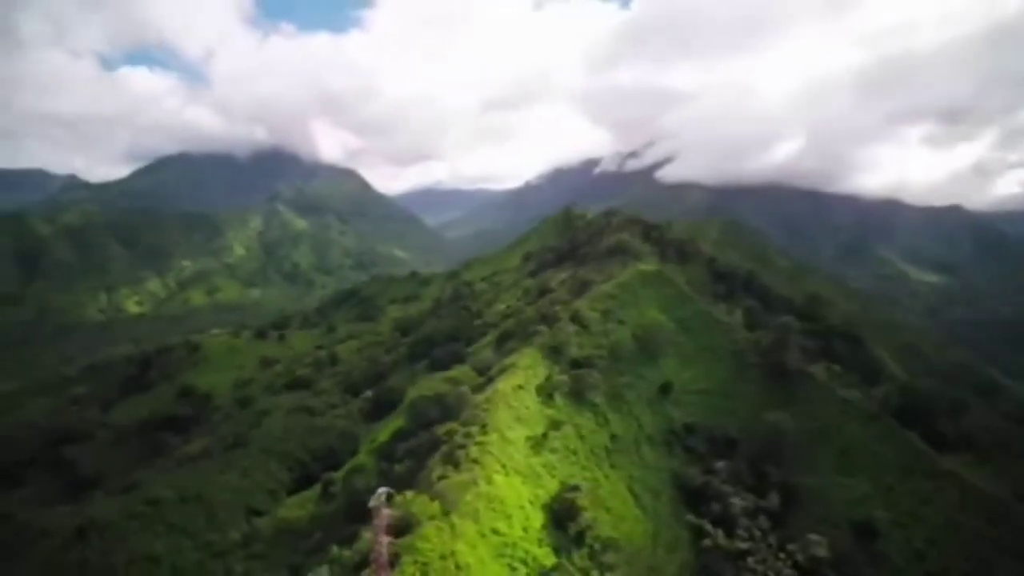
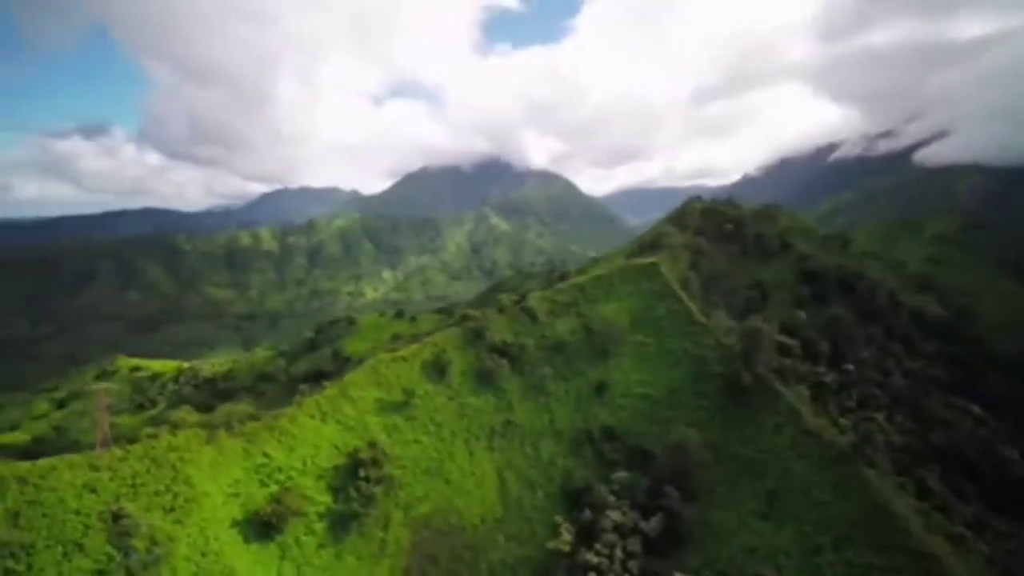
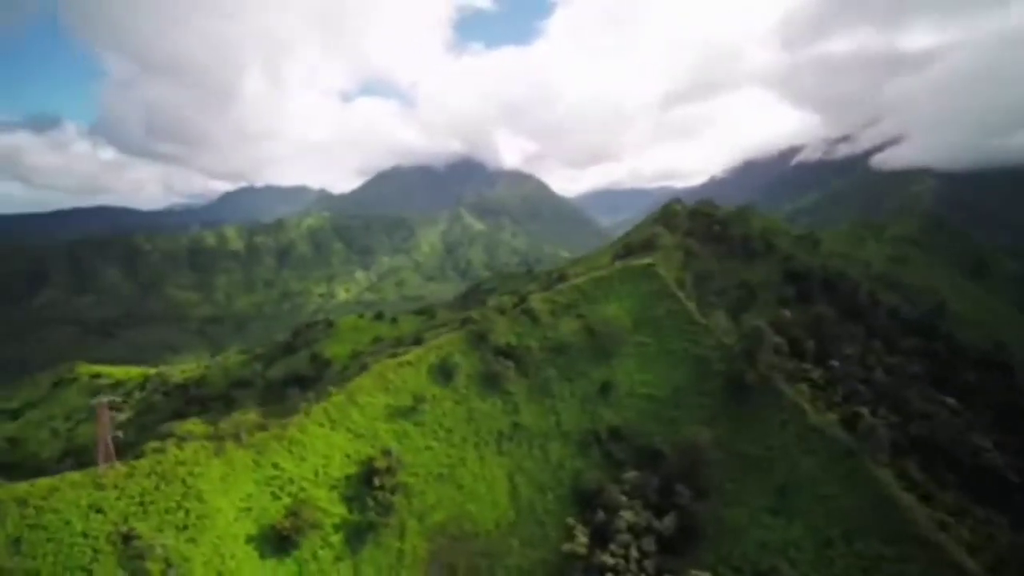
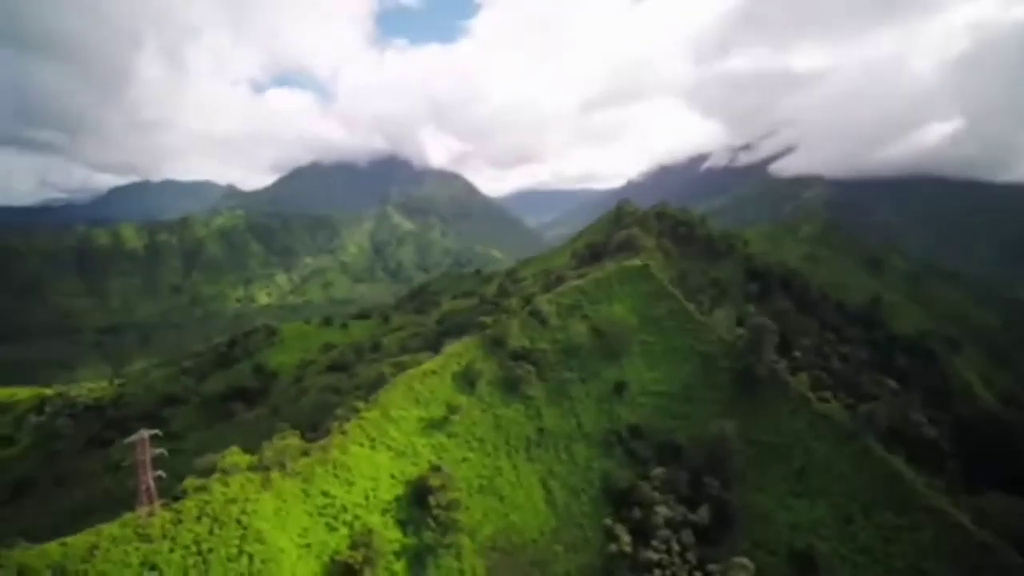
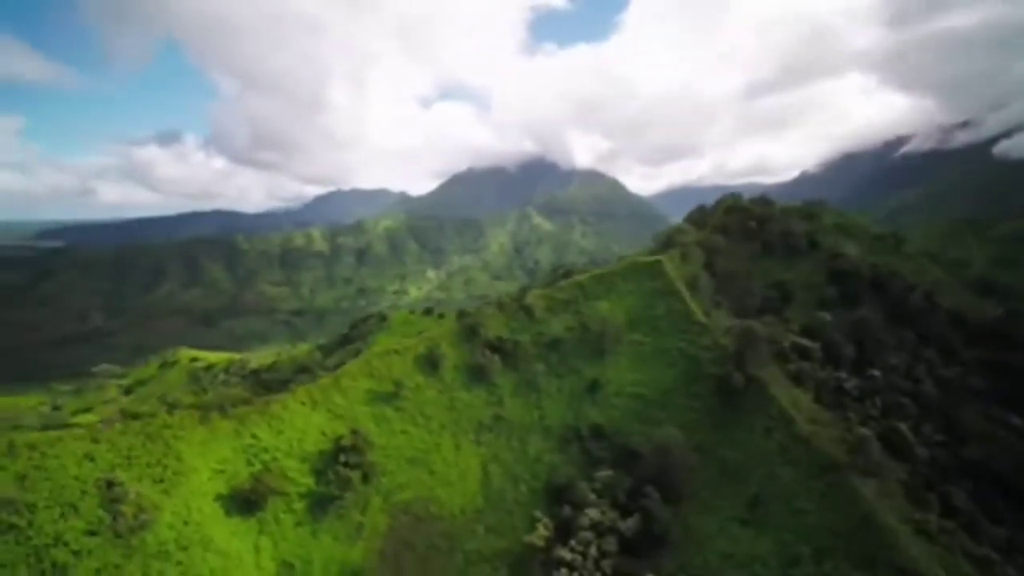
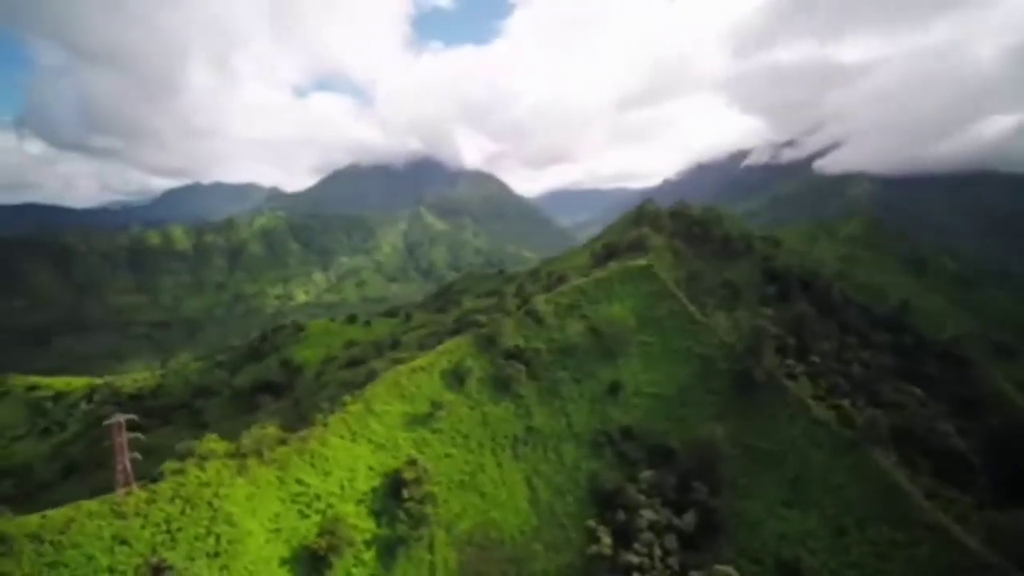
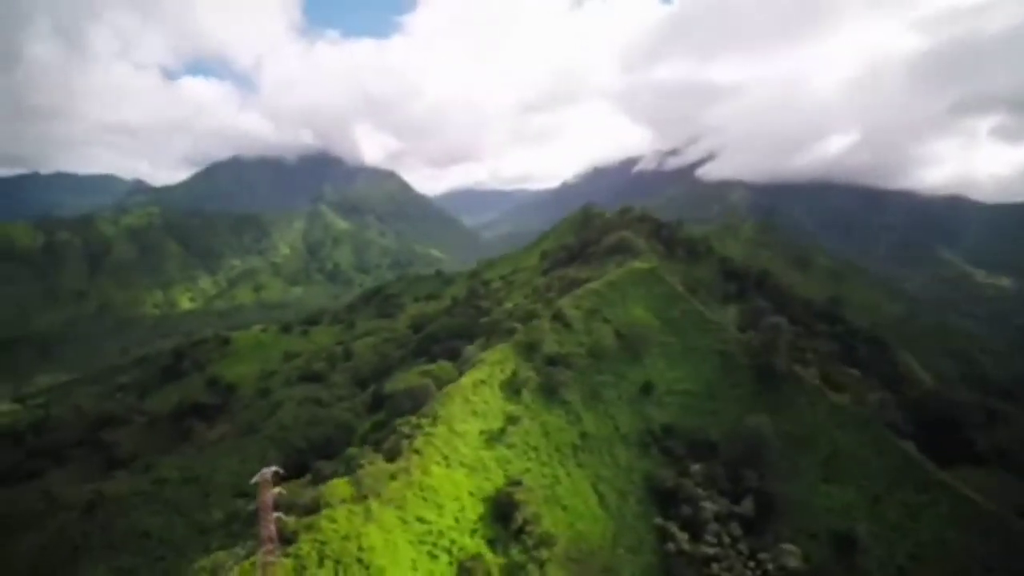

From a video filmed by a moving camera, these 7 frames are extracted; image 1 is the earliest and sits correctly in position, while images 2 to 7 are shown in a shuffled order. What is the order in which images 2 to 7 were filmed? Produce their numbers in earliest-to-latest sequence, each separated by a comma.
7, 4, 6, 3, 2, 5
